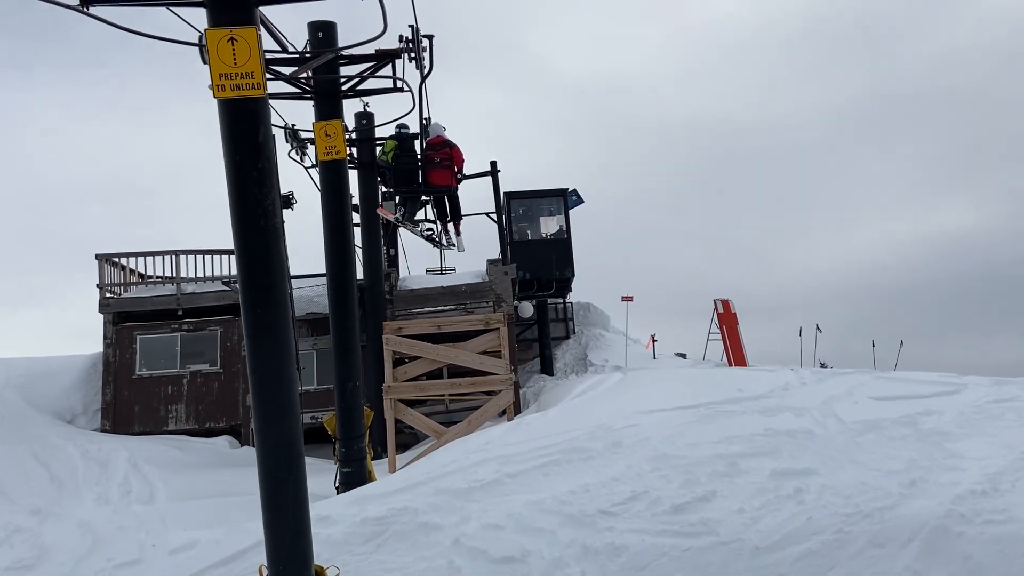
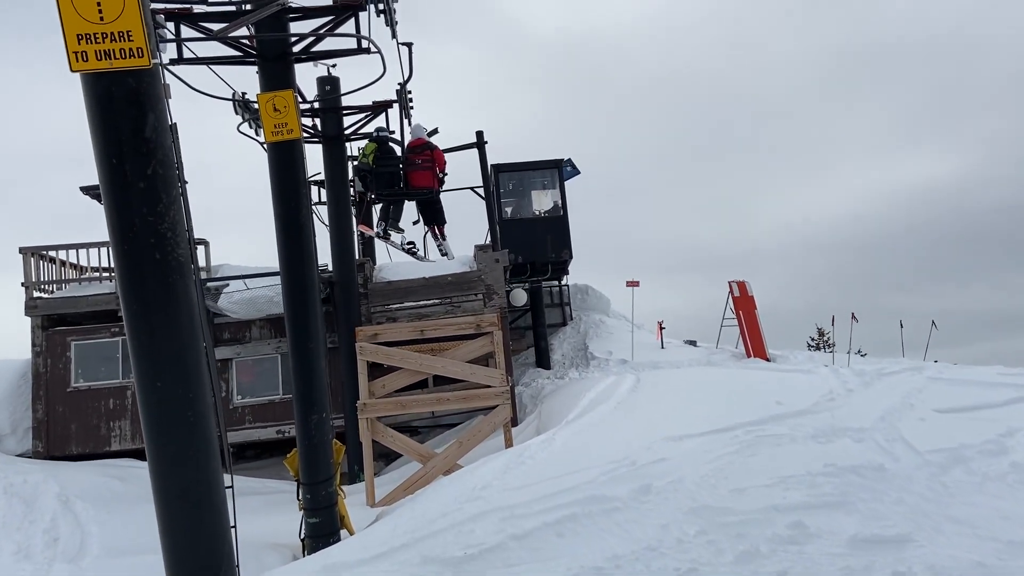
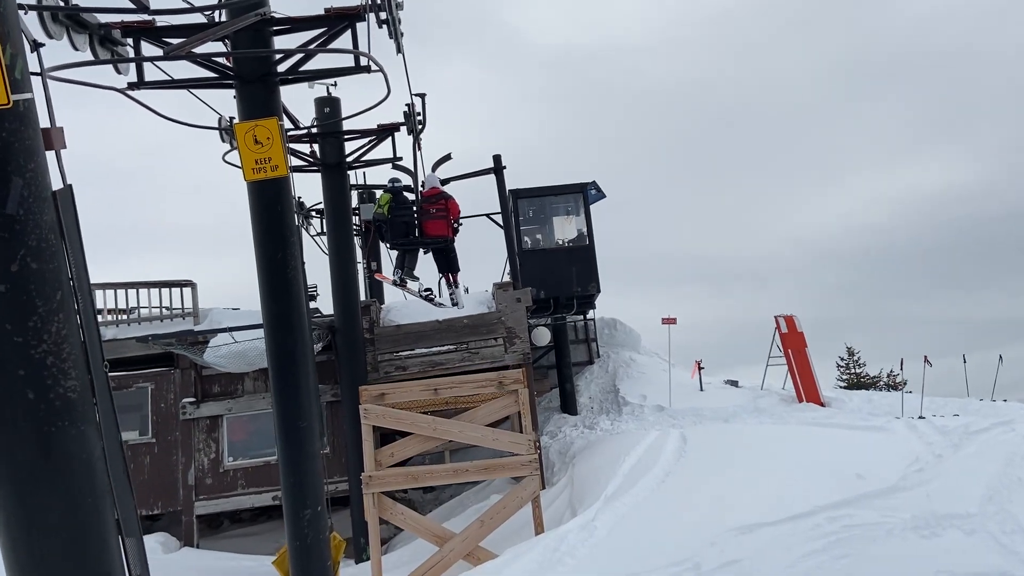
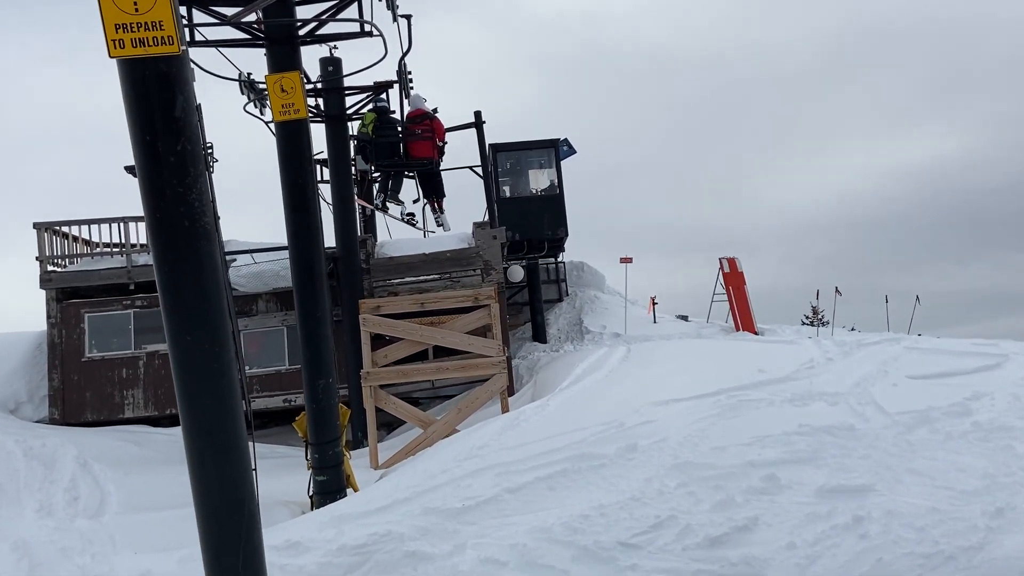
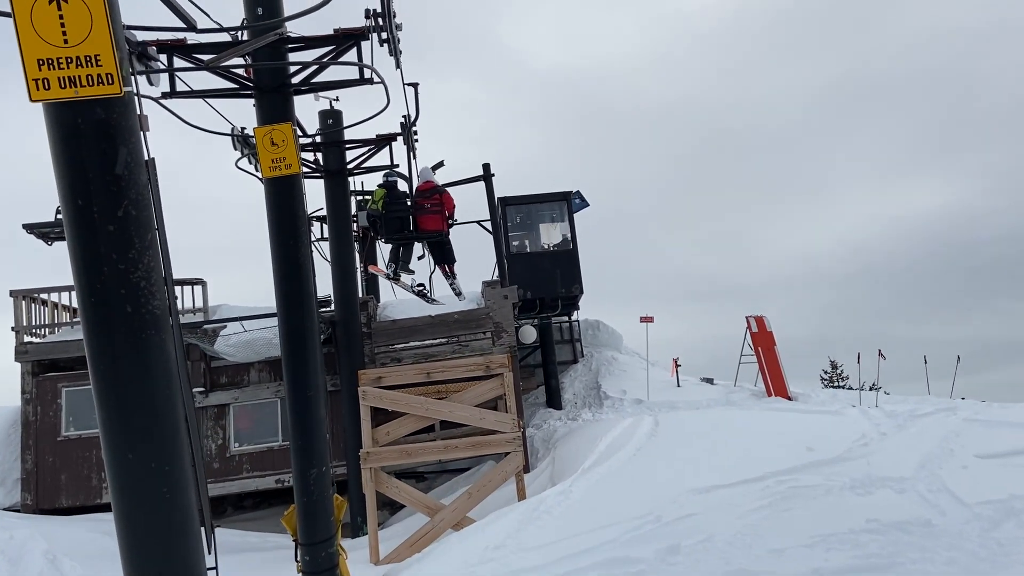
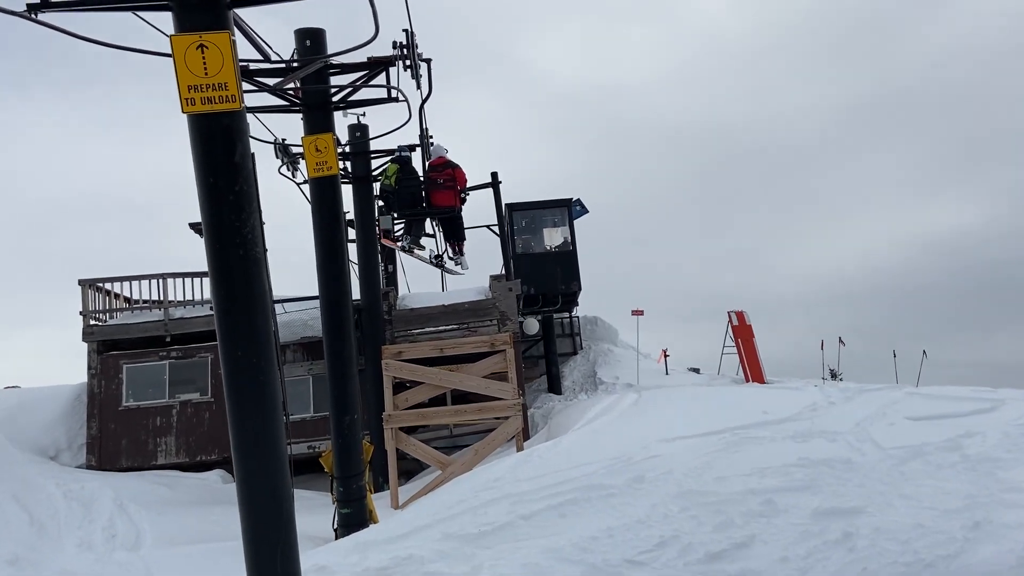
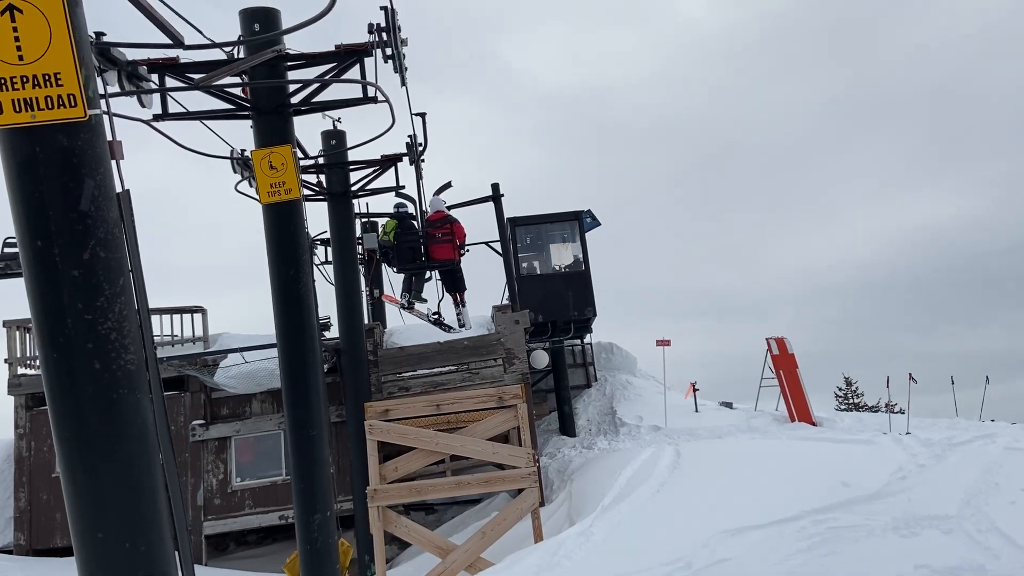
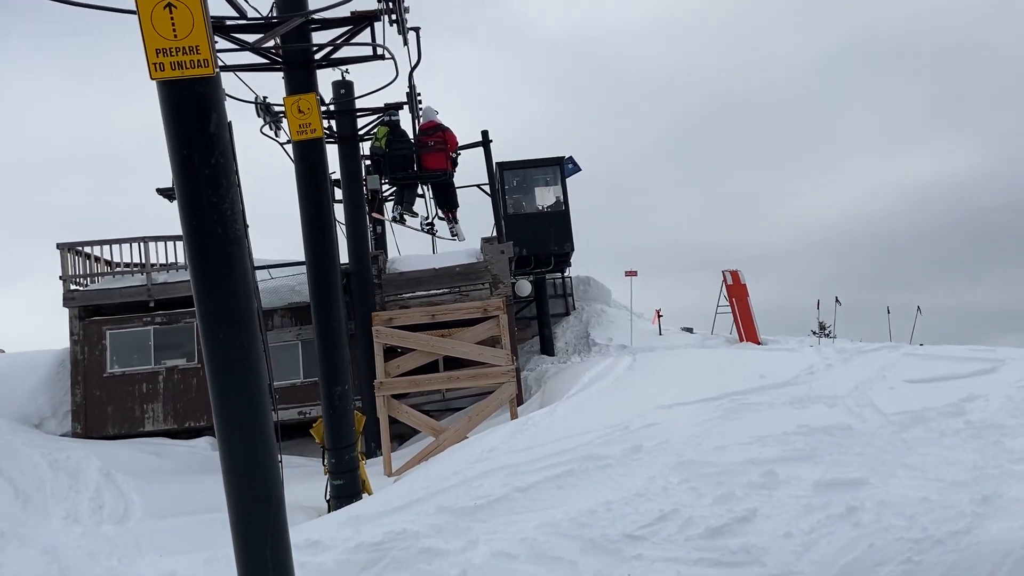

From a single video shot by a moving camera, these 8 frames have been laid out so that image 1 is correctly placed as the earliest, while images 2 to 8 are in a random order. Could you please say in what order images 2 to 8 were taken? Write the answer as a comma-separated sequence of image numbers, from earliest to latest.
6, 8, 4, 2, 5, 7, 3
